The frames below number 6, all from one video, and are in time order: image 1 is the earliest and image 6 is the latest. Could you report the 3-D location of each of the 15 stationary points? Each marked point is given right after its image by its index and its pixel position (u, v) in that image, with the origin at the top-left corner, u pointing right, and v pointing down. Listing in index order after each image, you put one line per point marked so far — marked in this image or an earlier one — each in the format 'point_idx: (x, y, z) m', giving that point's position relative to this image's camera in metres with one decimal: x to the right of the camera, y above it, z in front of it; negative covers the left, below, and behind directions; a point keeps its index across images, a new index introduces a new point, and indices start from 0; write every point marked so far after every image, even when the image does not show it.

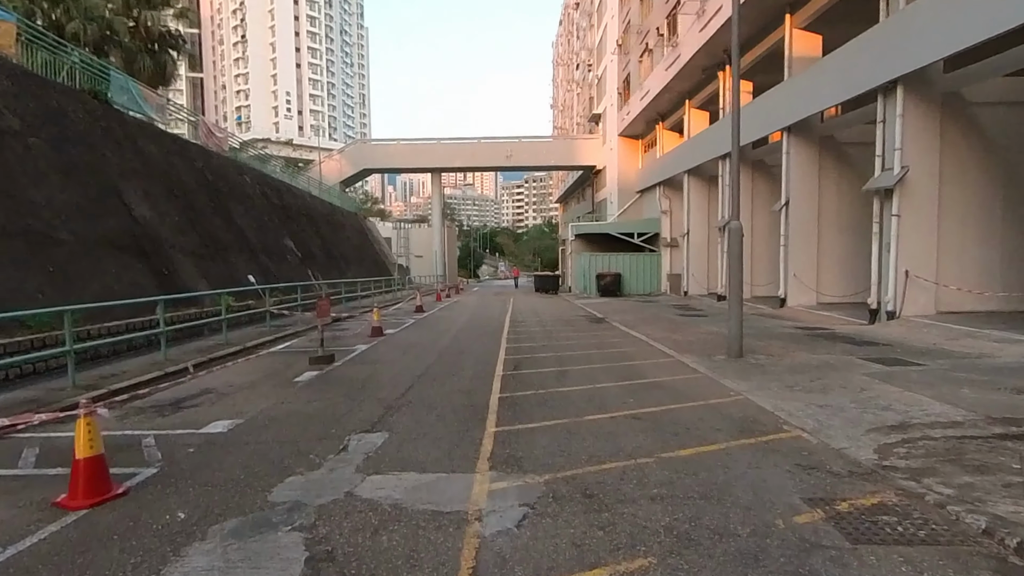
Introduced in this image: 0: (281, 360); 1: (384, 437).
0: (-4.9, -1.6, +12.6) m
1: (-1.5, -1.8, +7.0) m
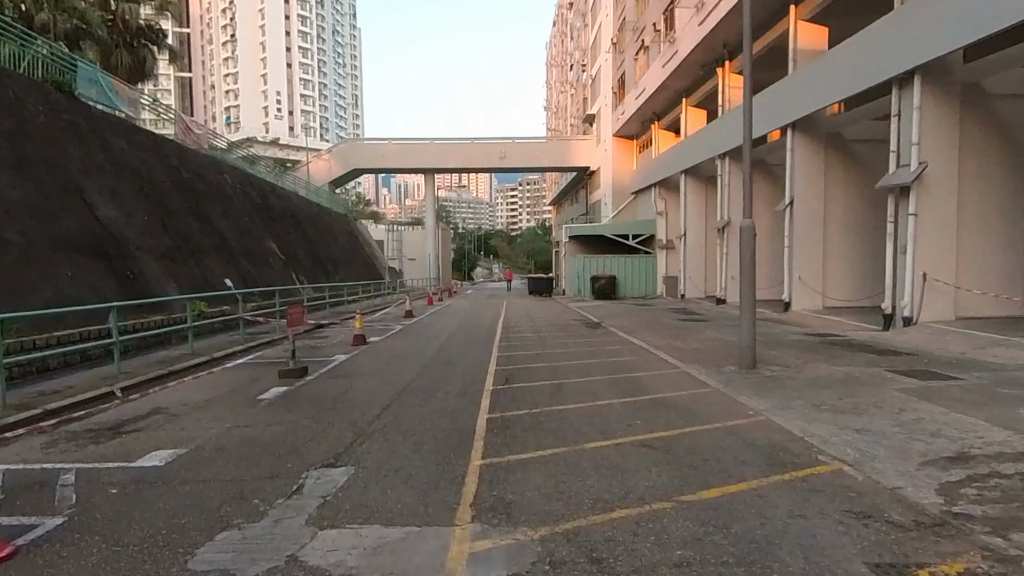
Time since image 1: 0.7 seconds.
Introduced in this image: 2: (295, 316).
0: (-5.1, -1.7, +11.4) m
1: (-1.6, -1.8, +5.9) m
2: (-4.3, -0.6, +11.6) m
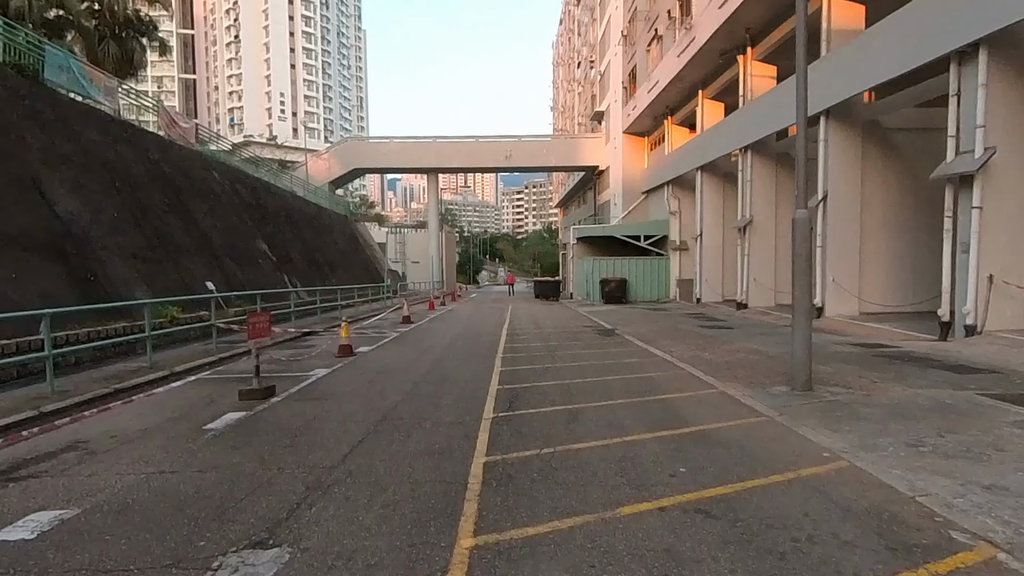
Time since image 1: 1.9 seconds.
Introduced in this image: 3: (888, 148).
0: (-5.0, -1.7, +9.7) m
1: (-1.6, -1.9, +4.1) m
2: (-4.2, -0.7, +9.9) m
3: (+12.3, +4.6, +19.4) m
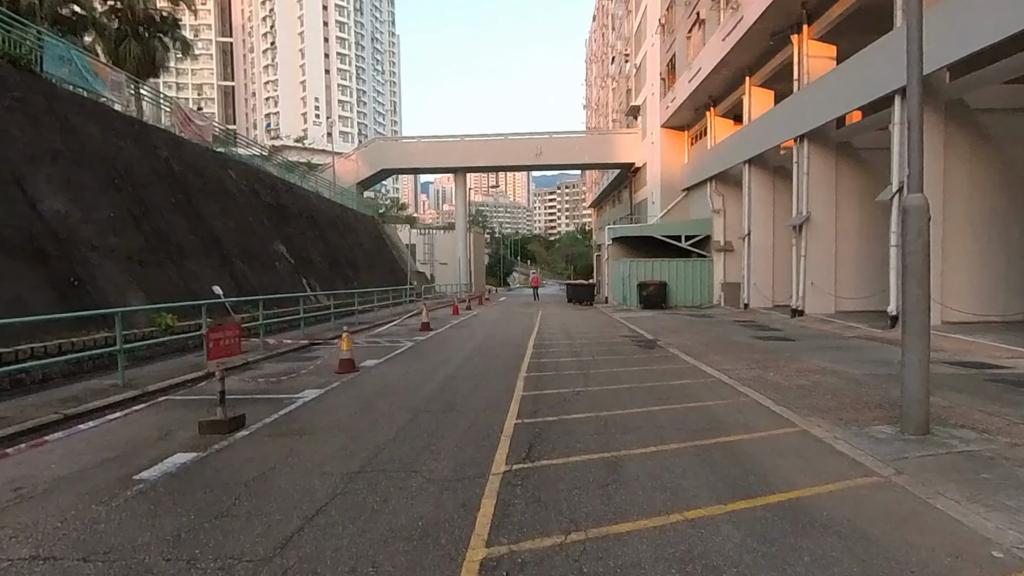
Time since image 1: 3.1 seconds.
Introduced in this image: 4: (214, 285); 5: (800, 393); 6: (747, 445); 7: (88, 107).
0: (-4.7, -1.8, +8.0) m
1: (-1.6, -2.0, +2.3) m
2: (-3.9, -0.8, +8.2) m
3: (+13.1, +4.4, +16.8) m
4: (-9.3, +0.1, +18.6) m
5: (+4.5, -1.6, +9.3) m
6: (+2.7, -1.8, +6.8) m
7: (-12.6, +5.4, +17.7) m
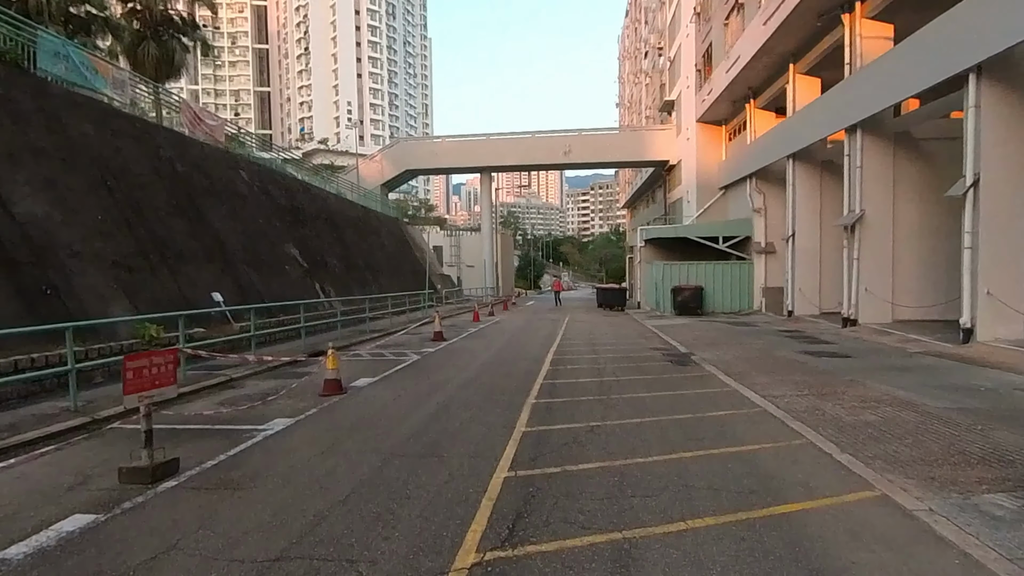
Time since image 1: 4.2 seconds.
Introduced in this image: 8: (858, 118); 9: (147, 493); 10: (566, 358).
0: (-4.8, -2.0, +6.7) m
1: (-2.0, -2.1, +0.8) m
2: (-4.0, -1.0, +6.8) m
3: (+13.5, +4.2, +14.4) m
4: (-8.8, -0.1, +17.5) m
5: (+4.5, -1.8, +7.4) m
6: (+2.5, -1.9, +5.0) m
7: (-12.1, +5.2, +16.8) m
8: (+11.6, +5.7, +19.8) m
9: (-3.6, -2.0, +5.9) m
10: (+1.4, -1.8, +15.0) m
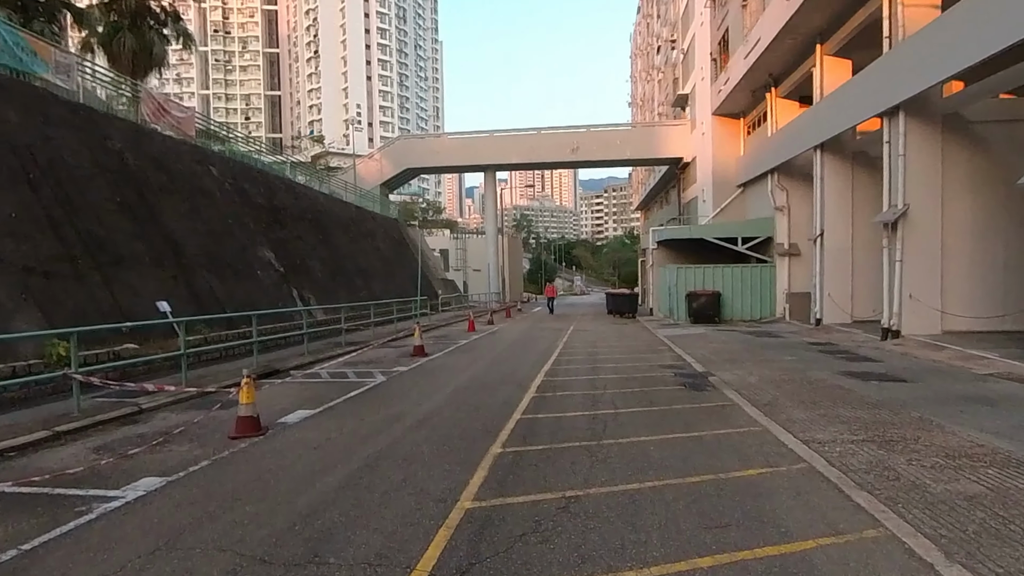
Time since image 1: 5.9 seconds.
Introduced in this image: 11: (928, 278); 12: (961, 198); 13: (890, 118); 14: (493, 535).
0: (-5.4, -2.2, +4.4) m
1: (-2.8, -2.2, -1.6) m
2: (-4.6, -1.1, +4.5) m
3: (+13.1, +4.1, +11.8) m
4: (-9.1, -0.4, +15.4) m
5: (+3.9, -1.9, +4.9) m
6: (+1.9, -2.0, +2.6) m
7: (-12.5, +5.0, +14.8) m
8: (+11.3, +5.5, +17.2) m
9: (-4.2, -2.2, +3.6) m
10: (+1.0, -1.9, +12.6) m
11: (+12.4, +0.3, +17.8) m
12: (+13.5, +2.7, +17.9) m
13: (+11.5, +5.2, +18.2) m
14: (-0.2, -2.0, +4.9) m
